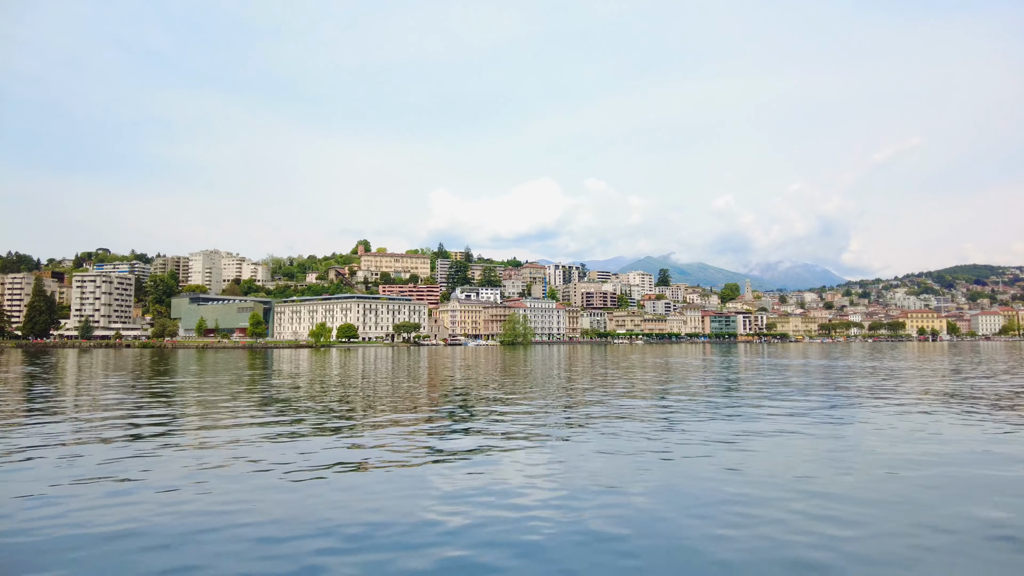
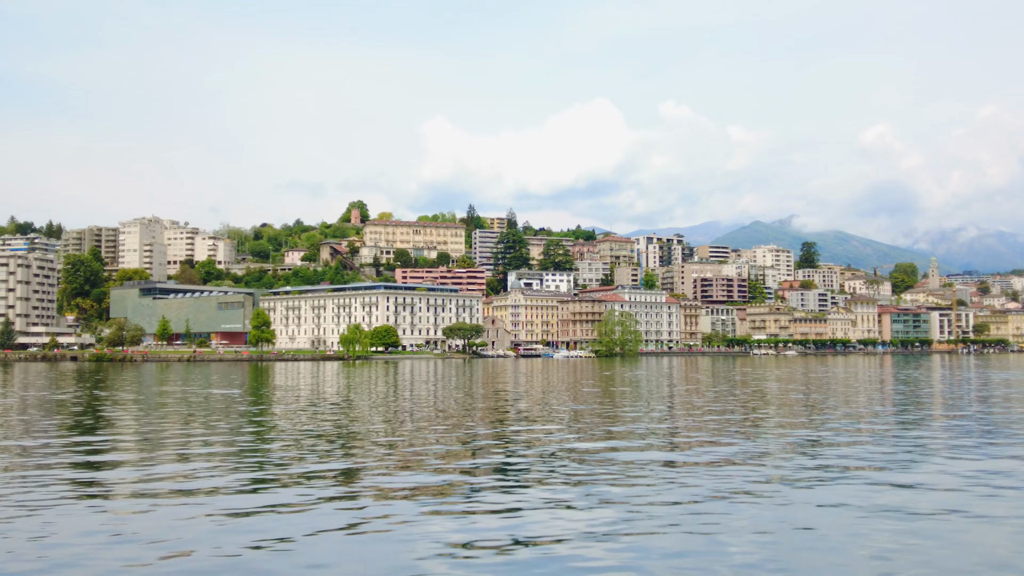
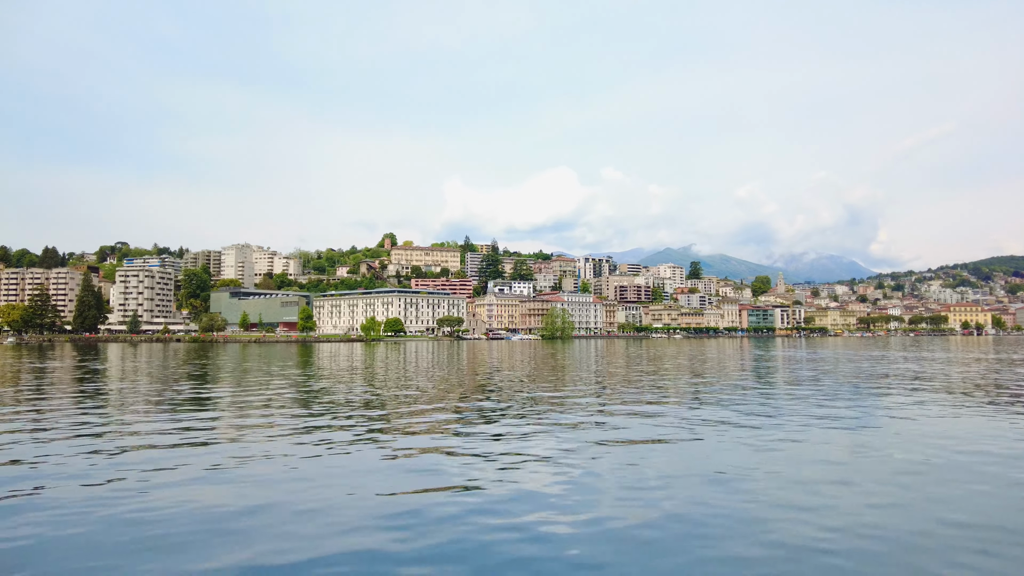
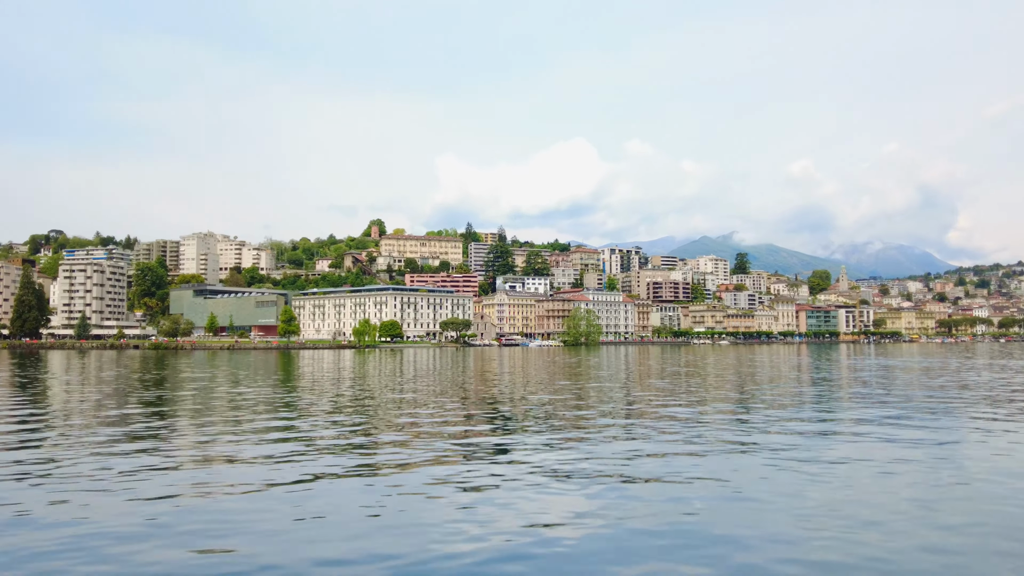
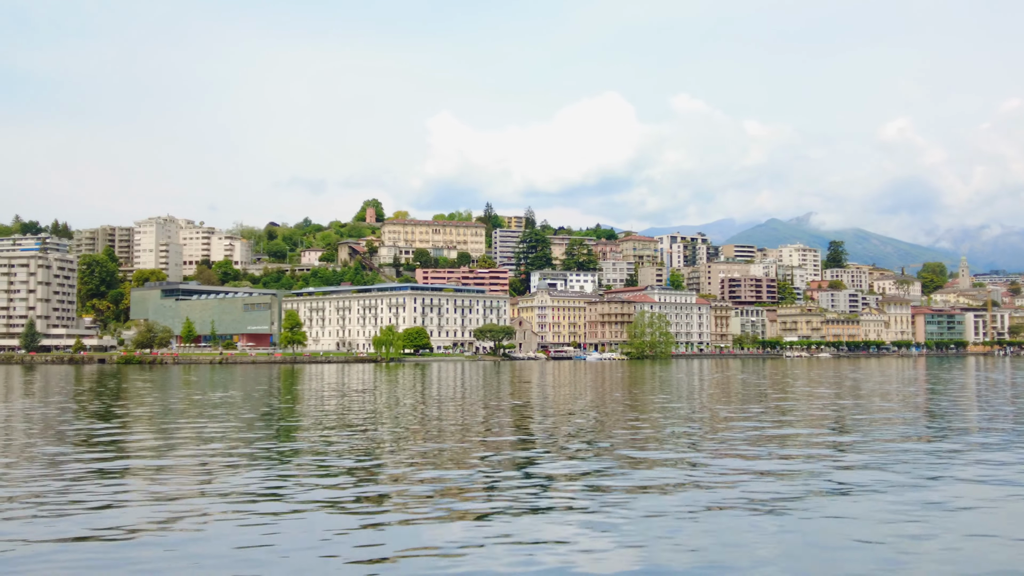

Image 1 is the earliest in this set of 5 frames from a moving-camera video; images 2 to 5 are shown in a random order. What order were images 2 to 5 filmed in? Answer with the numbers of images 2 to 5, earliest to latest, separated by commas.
3, 4, 2, 5
